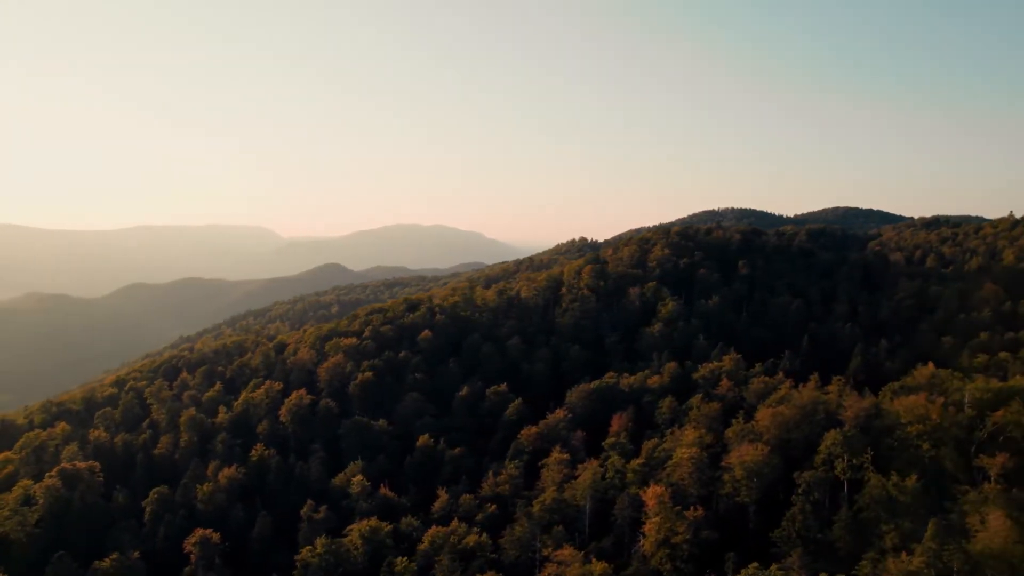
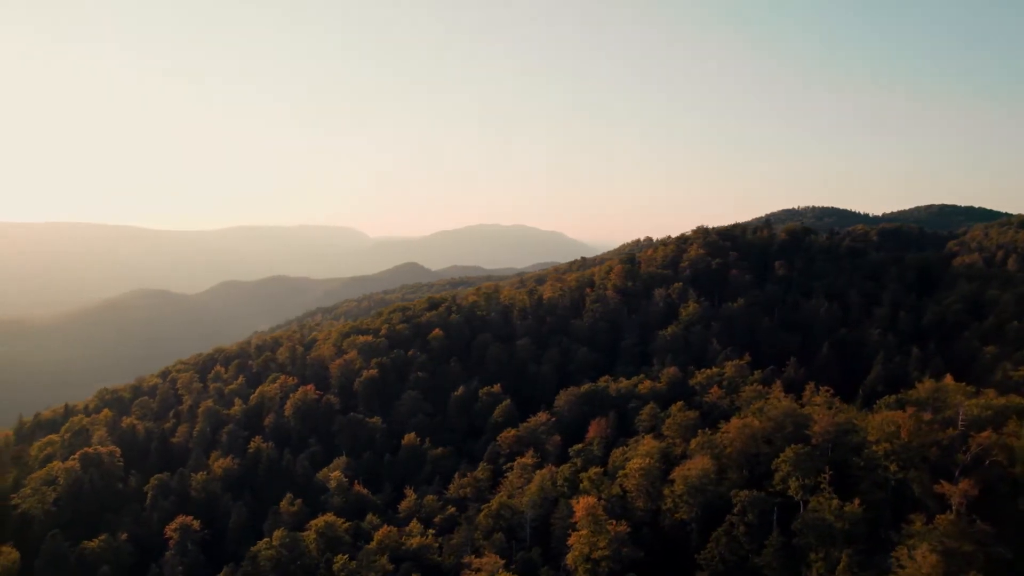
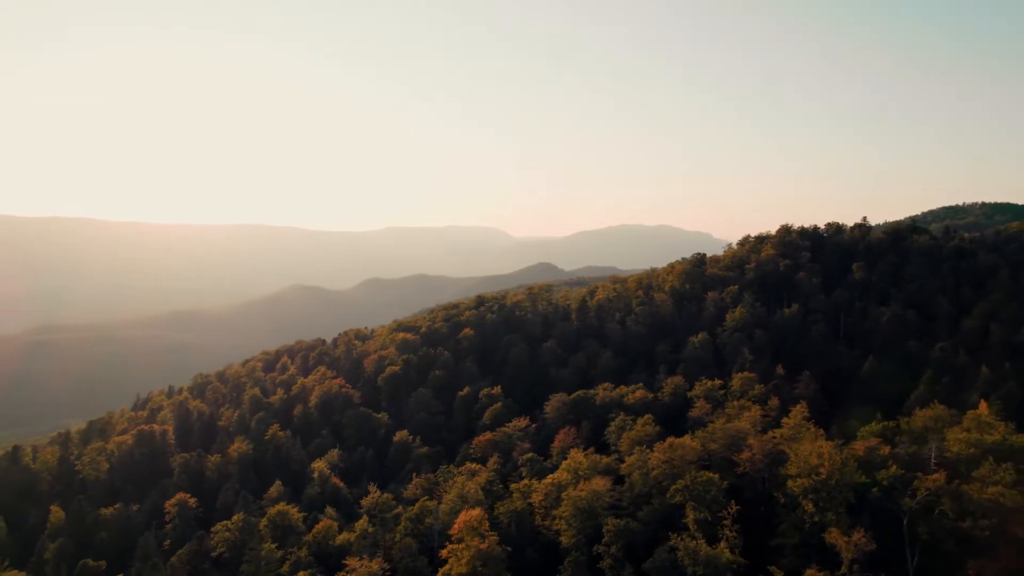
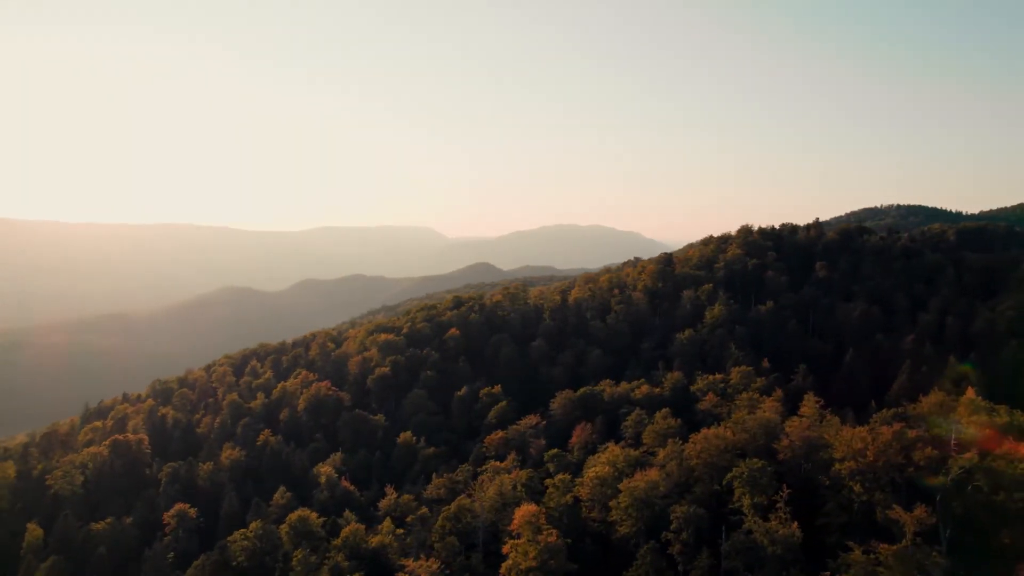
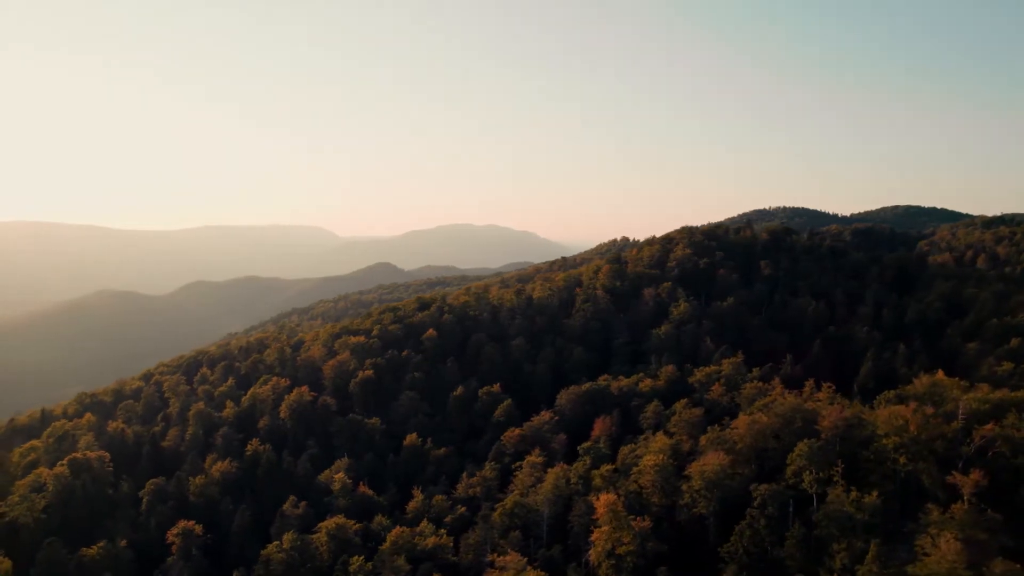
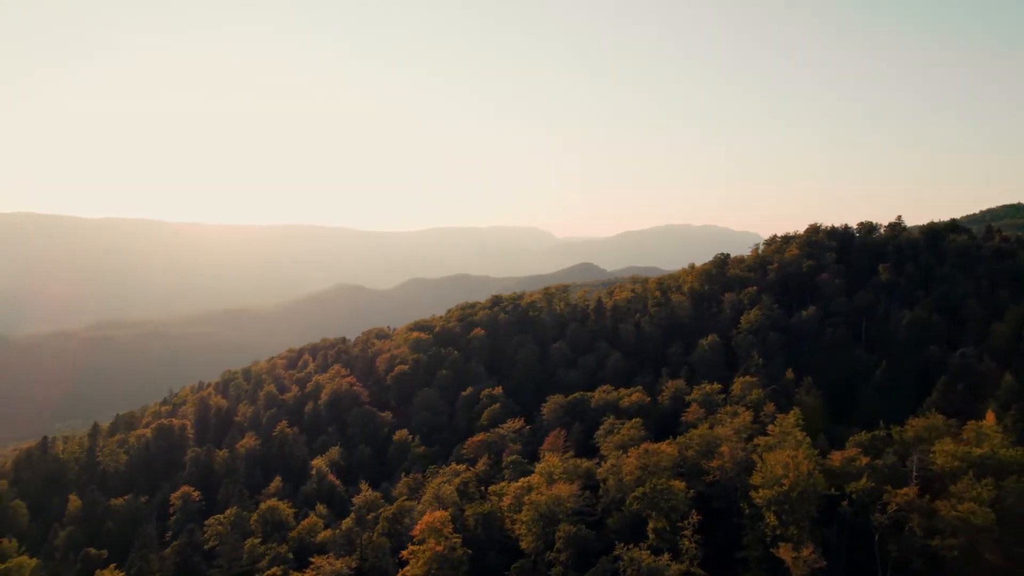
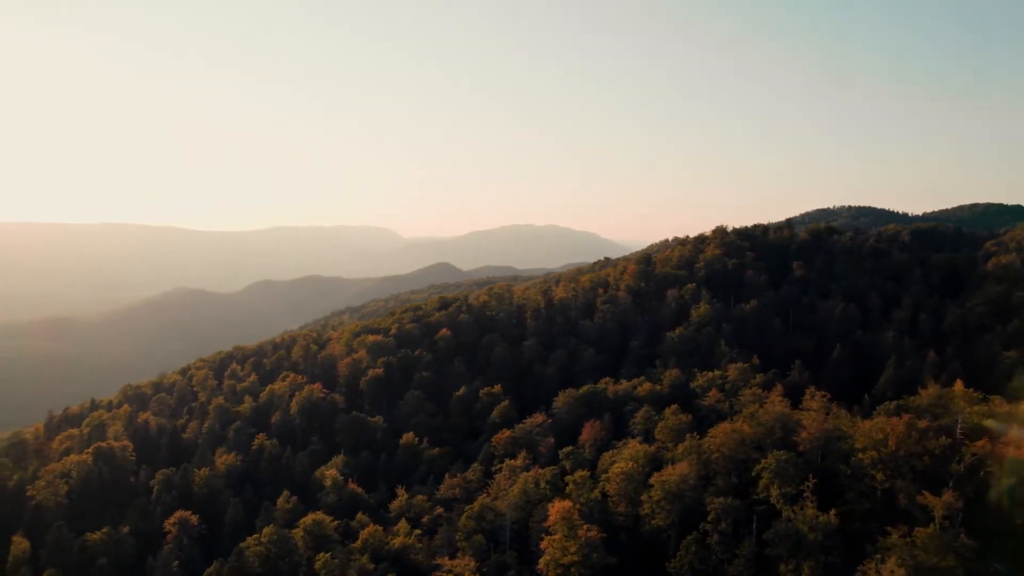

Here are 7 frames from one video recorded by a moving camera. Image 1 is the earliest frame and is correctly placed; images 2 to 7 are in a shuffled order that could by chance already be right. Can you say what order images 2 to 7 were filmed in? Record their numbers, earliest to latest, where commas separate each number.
5, 2, 7, 4, 3, 6
